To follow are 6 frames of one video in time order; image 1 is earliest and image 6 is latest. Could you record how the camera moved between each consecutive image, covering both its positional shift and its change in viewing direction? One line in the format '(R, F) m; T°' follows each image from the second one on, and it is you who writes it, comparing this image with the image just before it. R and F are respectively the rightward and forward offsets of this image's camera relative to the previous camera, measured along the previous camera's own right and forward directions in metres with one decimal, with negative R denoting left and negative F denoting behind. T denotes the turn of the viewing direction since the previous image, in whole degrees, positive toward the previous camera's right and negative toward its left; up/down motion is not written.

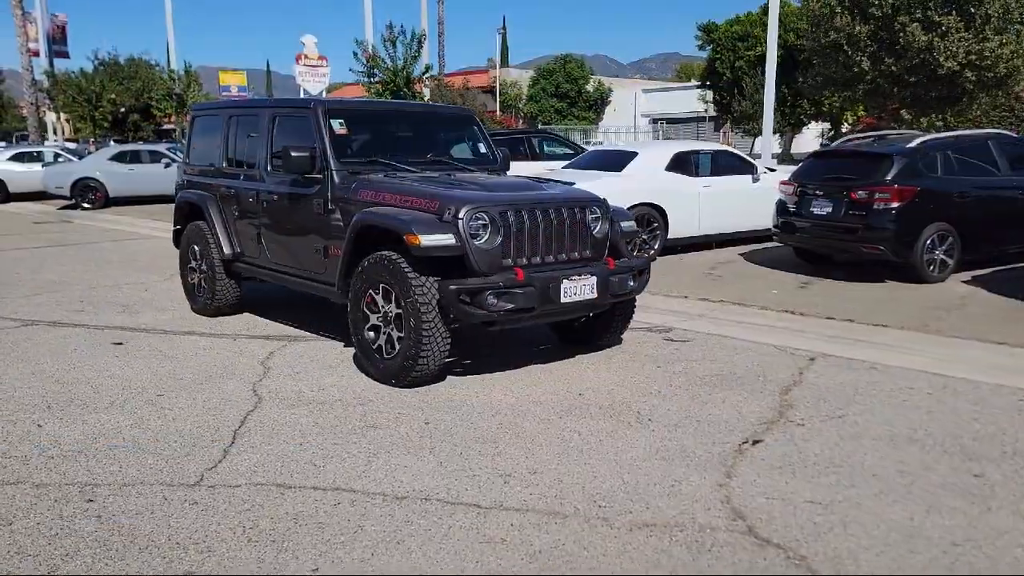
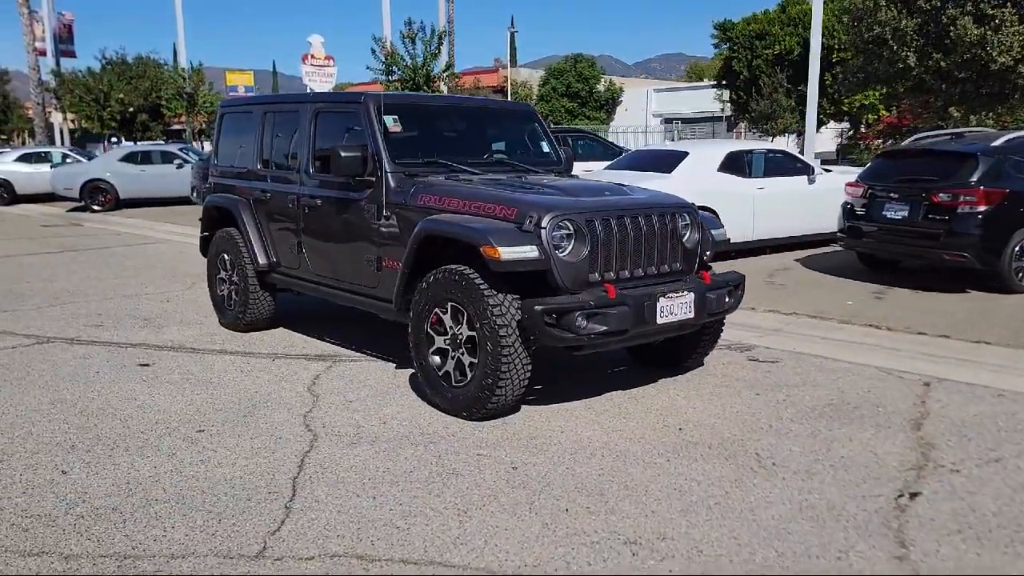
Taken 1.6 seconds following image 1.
(-0.4, +0.7) m; 0°
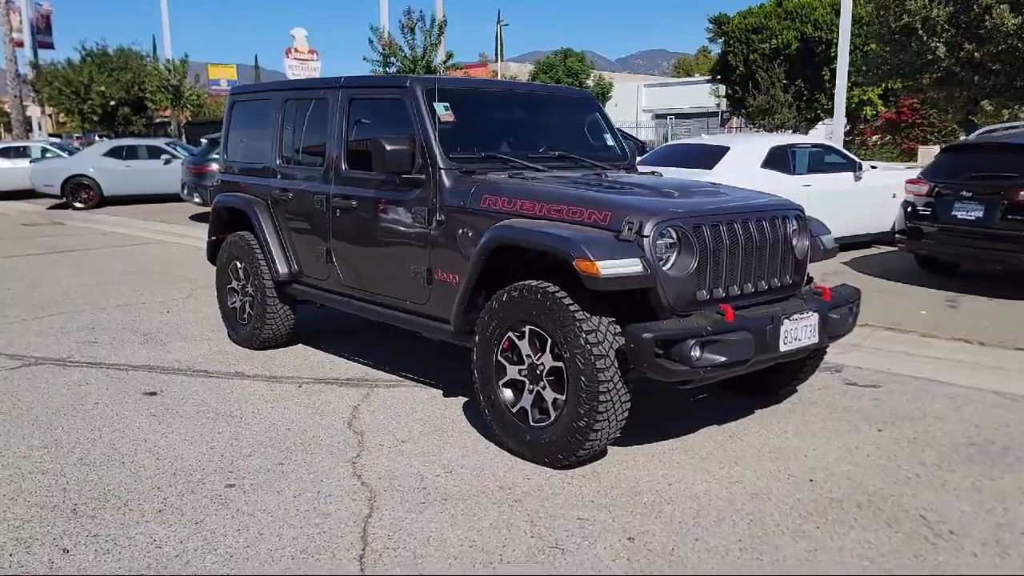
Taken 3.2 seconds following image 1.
(-0.5, +0.9) m; +1°
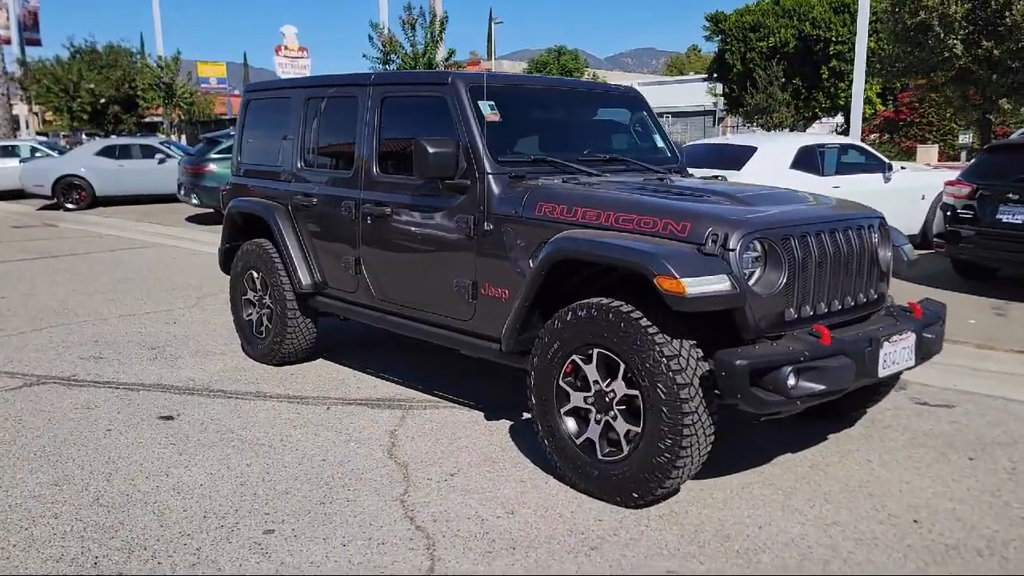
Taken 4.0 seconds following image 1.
(-0.3, +0.4) m; +1°
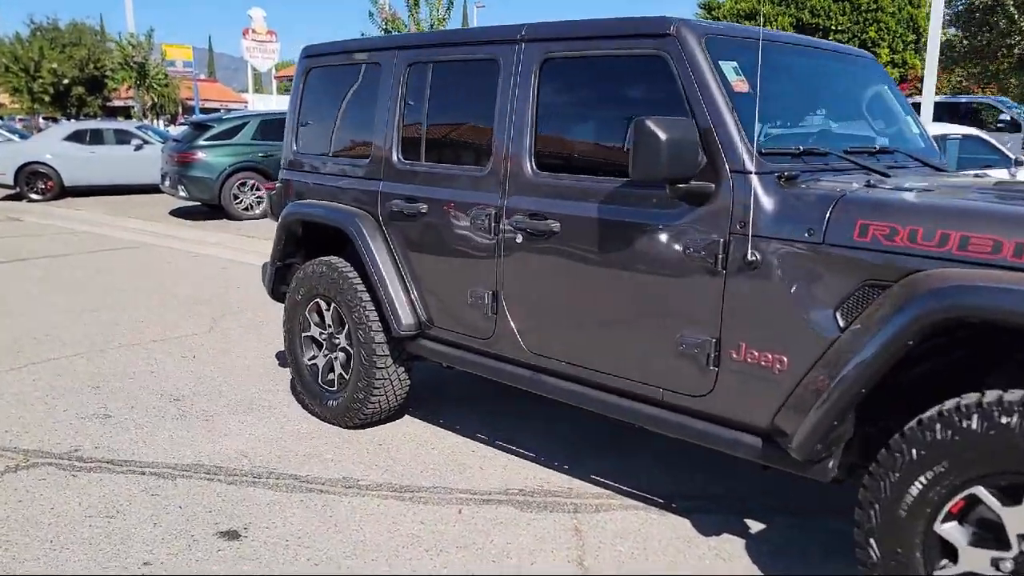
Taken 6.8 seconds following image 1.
(-1.0, +1.7) m; +2°
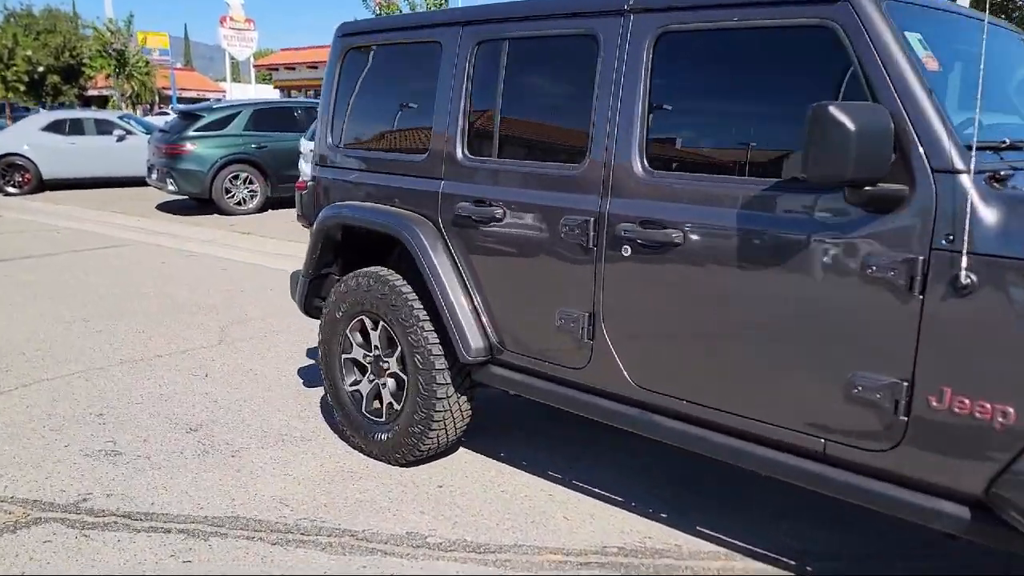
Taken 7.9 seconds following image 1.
(-0.4, +0.6) m; +1°
